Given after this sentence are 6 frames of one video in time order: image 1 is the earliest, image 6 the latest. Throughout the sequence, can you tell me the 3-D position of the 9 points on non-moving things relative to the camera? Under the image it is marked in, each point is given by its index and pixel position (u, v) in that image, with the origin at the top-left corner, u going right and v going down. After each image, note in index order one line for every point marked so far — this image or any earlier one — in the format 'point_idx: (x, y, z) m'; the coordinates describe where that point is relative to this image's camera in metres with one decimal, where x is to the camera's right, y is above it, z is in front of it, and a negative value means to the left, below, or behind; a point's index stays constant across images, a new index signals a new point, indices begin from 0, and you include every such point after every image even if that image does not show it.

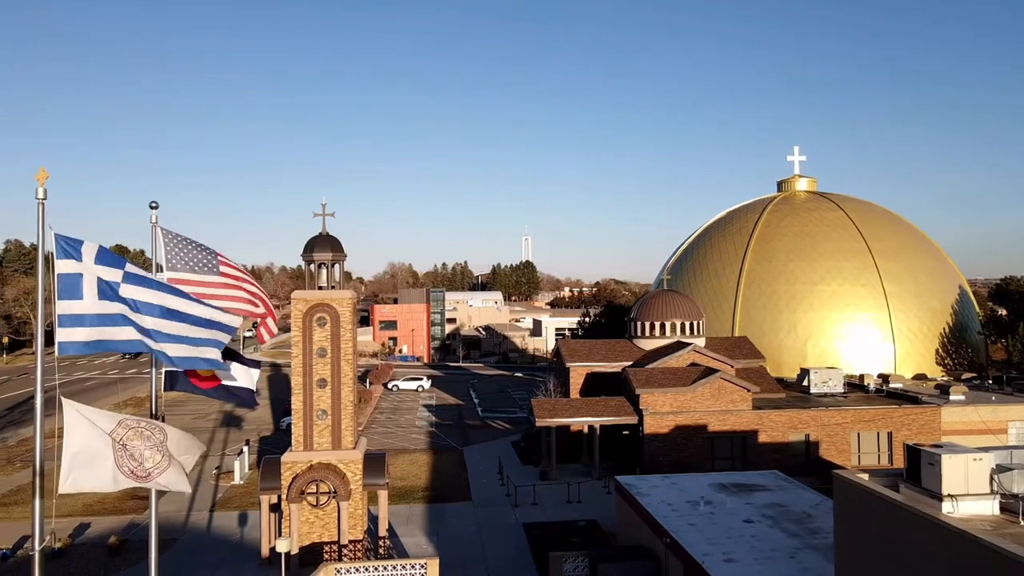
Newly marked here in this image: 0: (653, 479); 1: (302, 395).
0: (+3.7, -5.0, +19.1) m
1: (-5.4, -2.7, +18.6) m
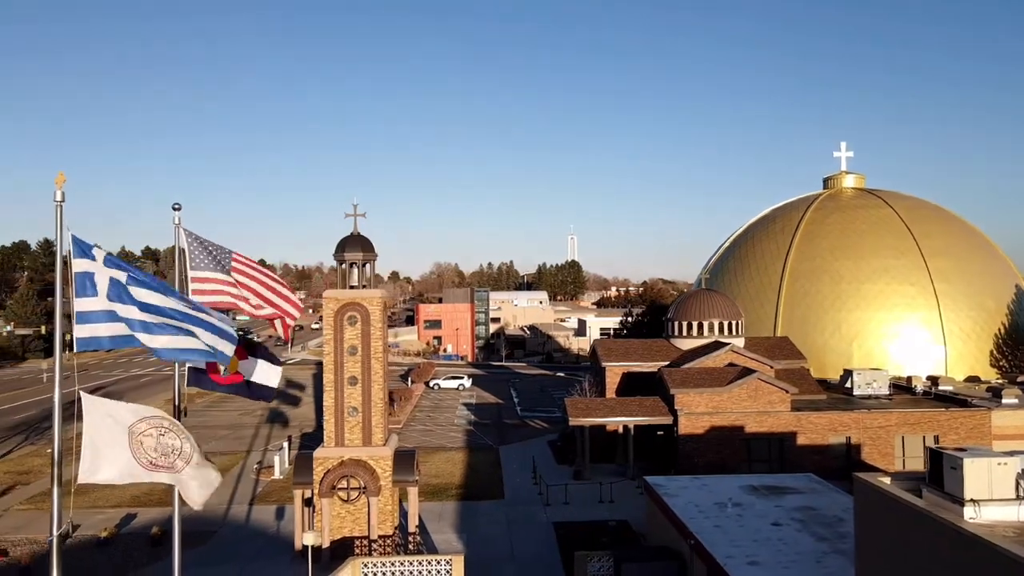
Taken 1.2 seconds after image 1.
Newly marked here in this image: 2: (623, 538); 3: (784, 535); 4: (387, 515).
0: (+4.5, -5.0, +18.9) m
1: (-4.7, -2.7, +19.0) m
2: (+3.1, -6.9, +20.0) m
3: (+5.5, -5.0, +14.6) m
4: (-3.2, -5.9, +18.7) m
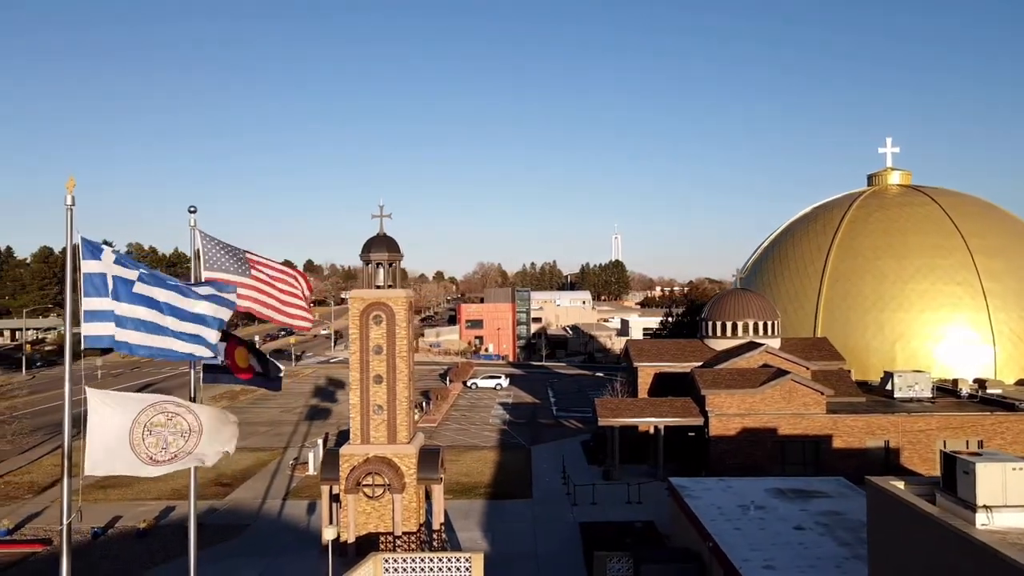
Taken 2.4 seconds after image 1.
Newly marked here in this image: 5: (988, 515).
0: (+5.1, -5.0, +18.7) m
1: (-4.1, -2.7, +19.3) m
2: (+3.7, -6.9, +19.9) m
3: (+5.8, -5.0, +14.4) m
4: (-2.7, -5.9, +19.0) m
5: (+5.5, -2.6, +8.4) m
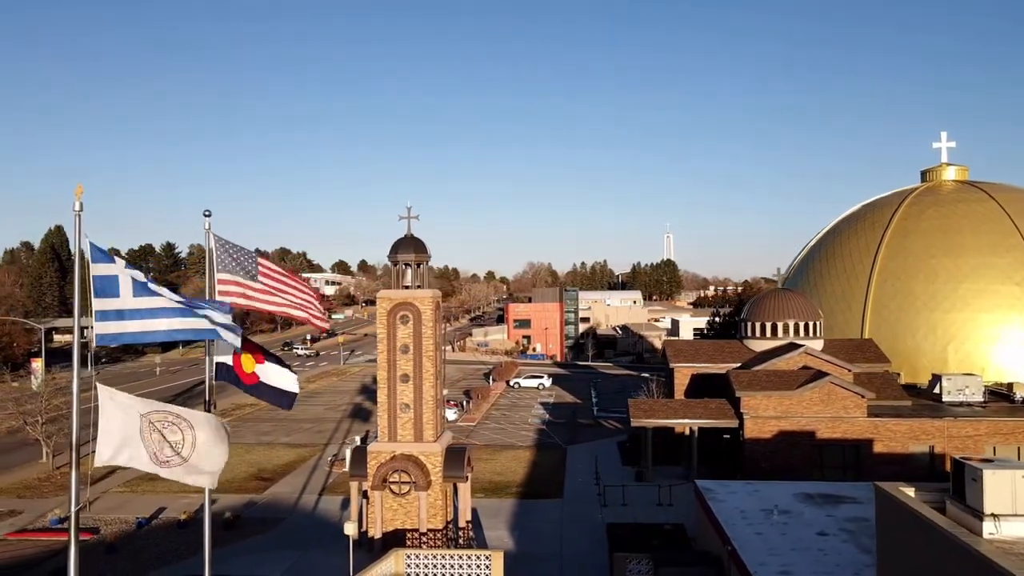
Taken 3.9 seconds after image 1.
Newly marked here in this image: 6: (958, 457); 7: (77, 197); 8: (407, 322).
0: (+5.7, -5.0, +18.4) m
1: (-3.4, -2.7, +19.7) m
2: (+4.4, -6.9, +19.7) m
3: (+6.1, -5.0, +14.0) m
4: (-2.0, -5.9, +19.3) m
5: (+5.4, -2.6, +8.2) m
6: (+5.6, -2.1, +9.0) m
7: (-4.9, +1.0, +8.2) m
8: (-2.9, -0.9, +19.7) m
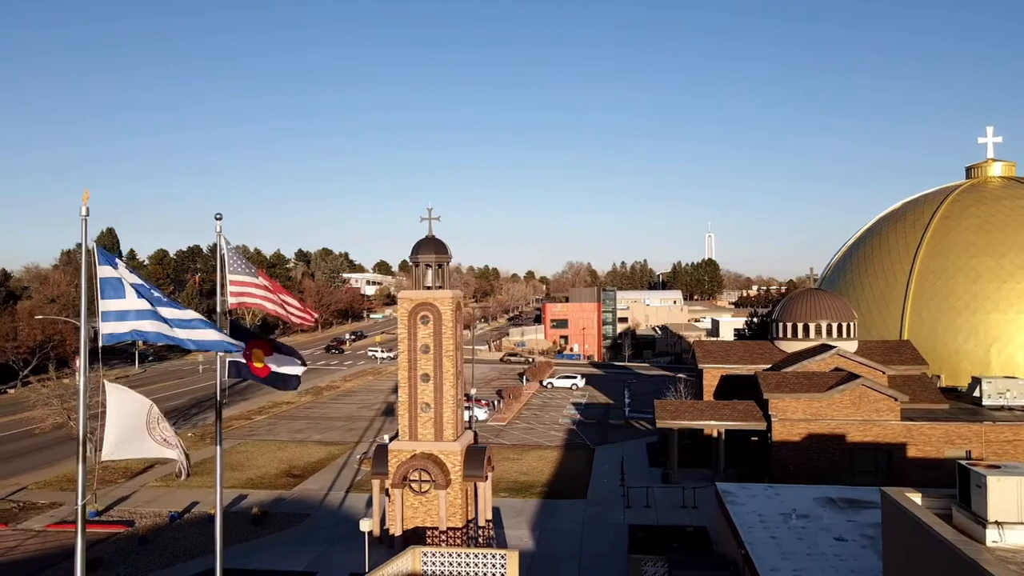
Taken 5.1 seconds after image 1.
0: (+6.1, -5.0, +18.2) m
1: (-2.9, -2.7, +19.9) m
2: (+4.9, -6.9, +19.5) m
3: (+6.3, -5.0, +13.8) m
4: (-1.5, -5.9, +19.4) m
5: (+5.3, -2.7, +7.9) m
6: (+5.5, -2.1, +8.8) m
7: (-5.0, +1.0, +8.6) m
8: (-2.3, -0.9, +19.9) m
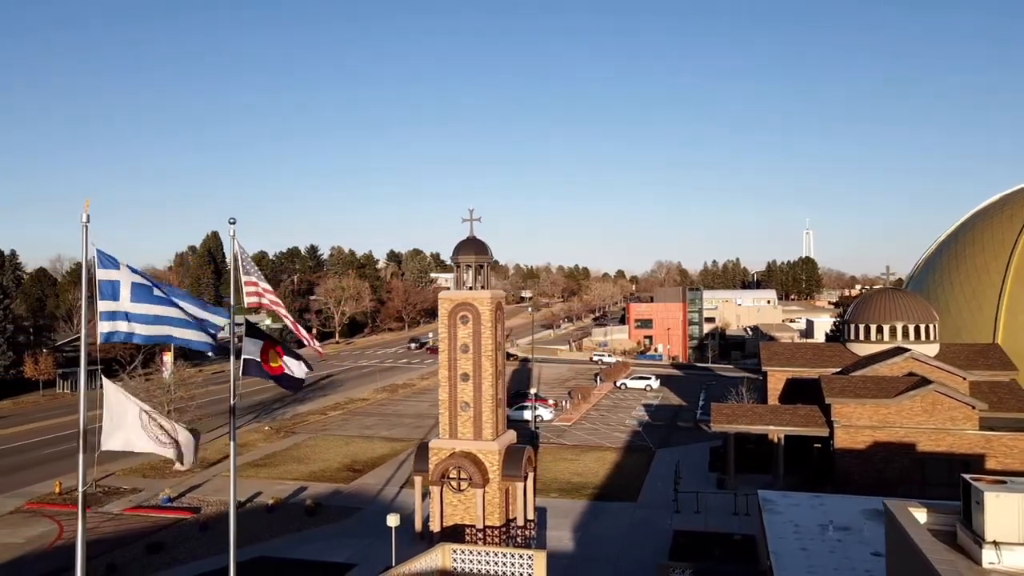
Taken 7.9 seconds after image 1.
0: (+6.9, -5.0, +17.4) m
1: (-1.8, -2.8, +20.2) m
2: (+5.9, -6.9, +18.9) m
3: (+6.6, -5.0, +13.0) m
4: (-0.5, -5.9, +19.6) m
5: (+4.9, -2.7, +7.3) m
6: (+5.2, -2.1, +8.2) m
7: (-5.3, +1.0, +9.2) m
8: (-1.3, -1.0, +20.1) m
